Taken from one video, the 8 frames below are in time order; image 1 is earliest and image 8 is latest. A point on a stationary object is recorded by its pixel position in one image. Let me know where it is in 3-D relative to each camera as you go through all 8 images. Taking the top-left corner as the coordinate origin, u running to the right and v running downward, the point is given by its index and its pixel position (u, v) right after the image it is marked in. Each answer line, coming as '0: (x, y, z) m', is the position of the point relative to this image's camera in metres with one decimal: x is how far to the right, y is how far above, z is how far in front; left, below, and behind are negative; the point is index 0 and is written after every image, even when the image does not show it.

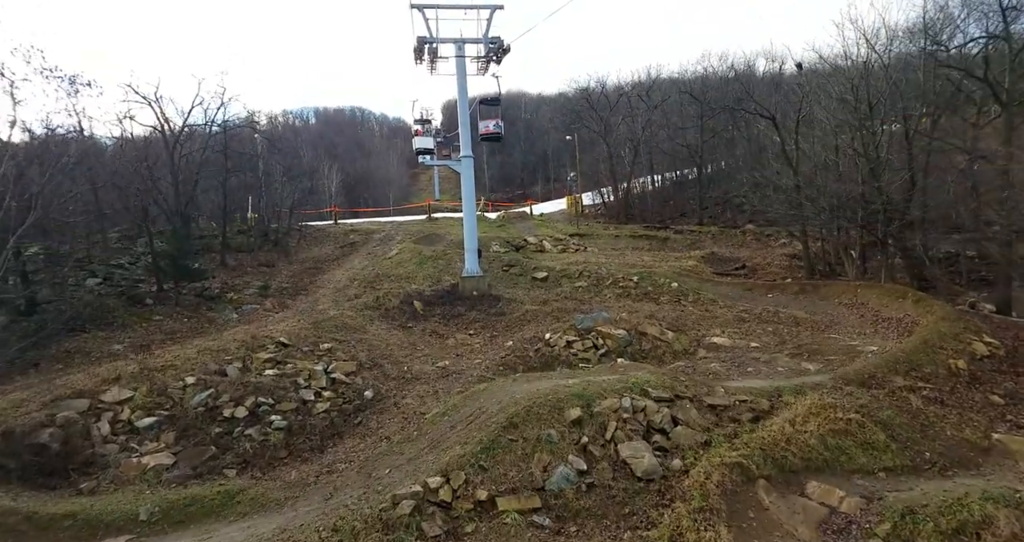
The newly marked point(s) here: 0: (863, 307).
0: (+7.4, -0.8, +13.4) m
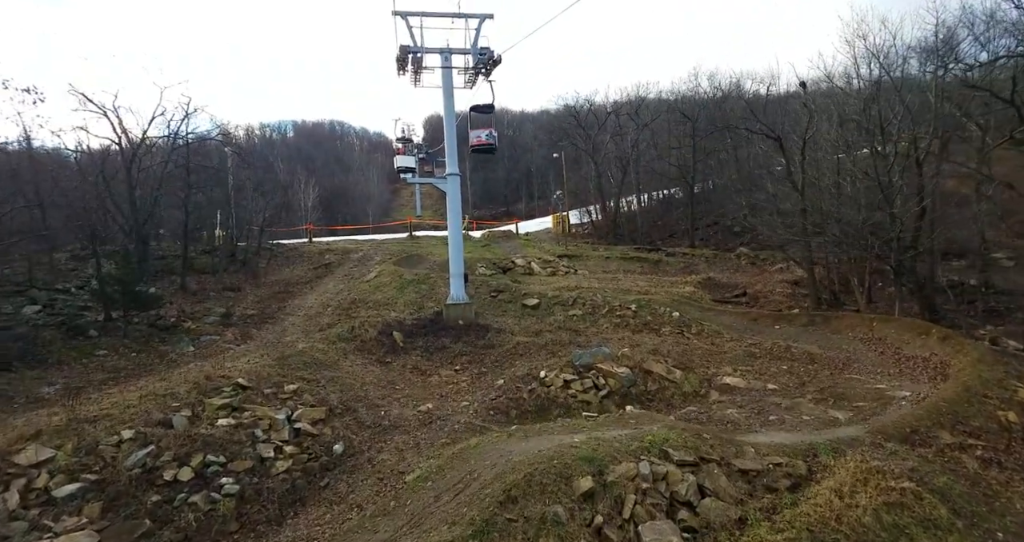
0: (+7.2, -1.4, +12.4) m
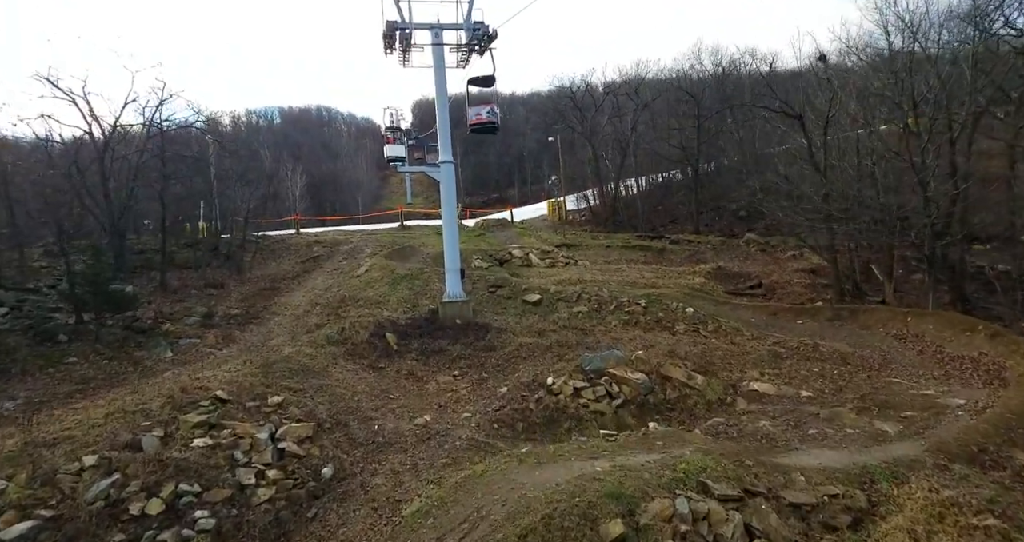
0: (+7.3, -1.3, +11.4) m
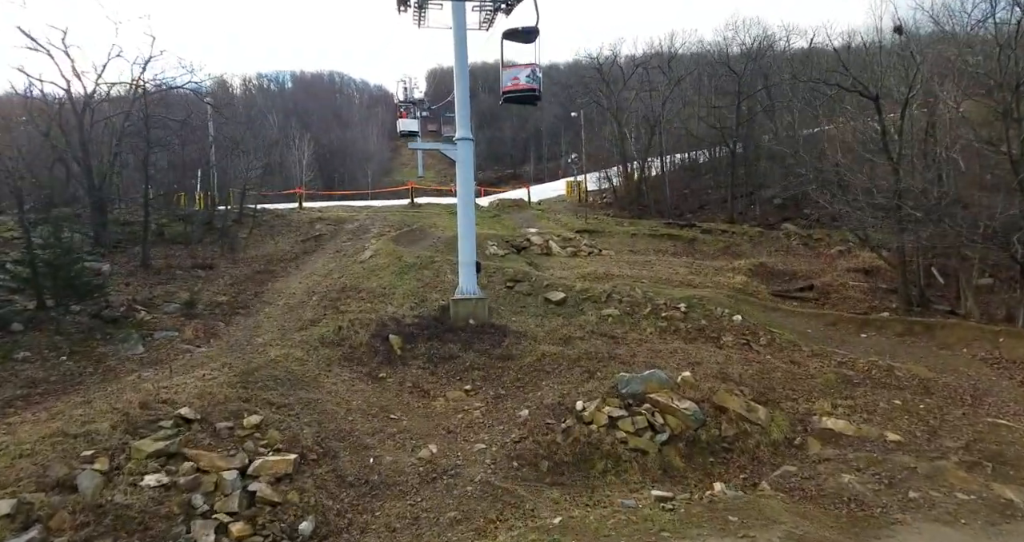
0: (+7.7, -1.5, +9.7) m
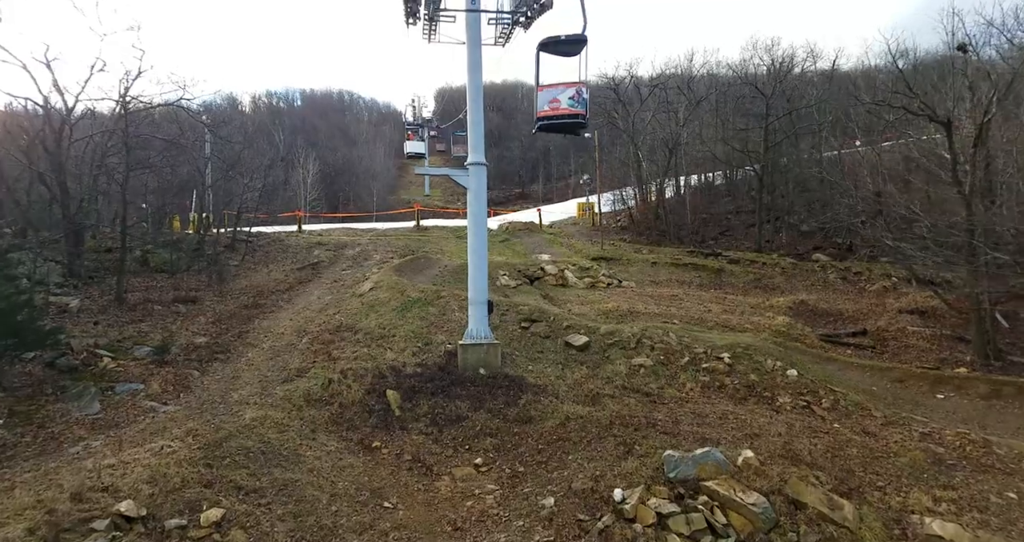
0: (+7.9, -2.2, +8.0) m
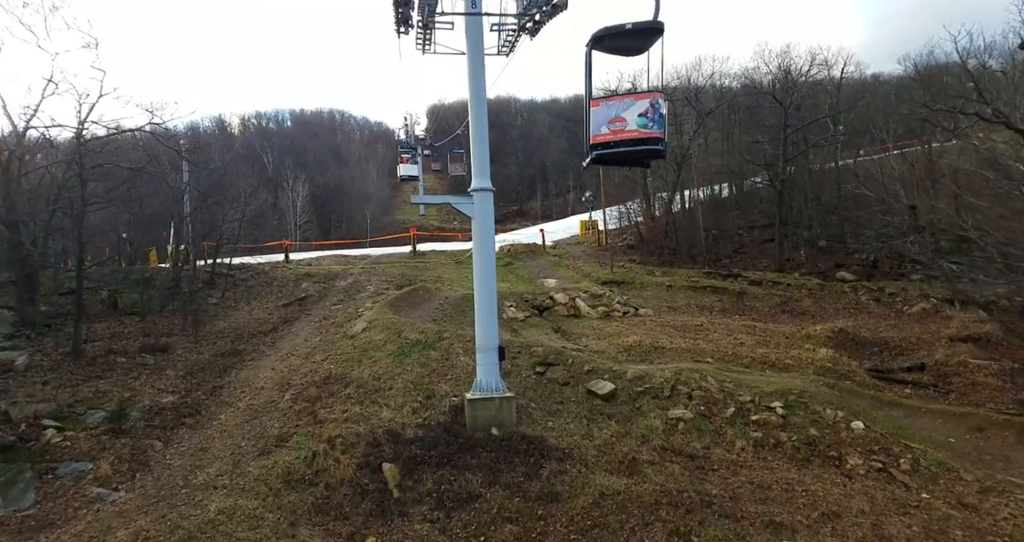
0: (+8.2, -2.5, +6.5) m
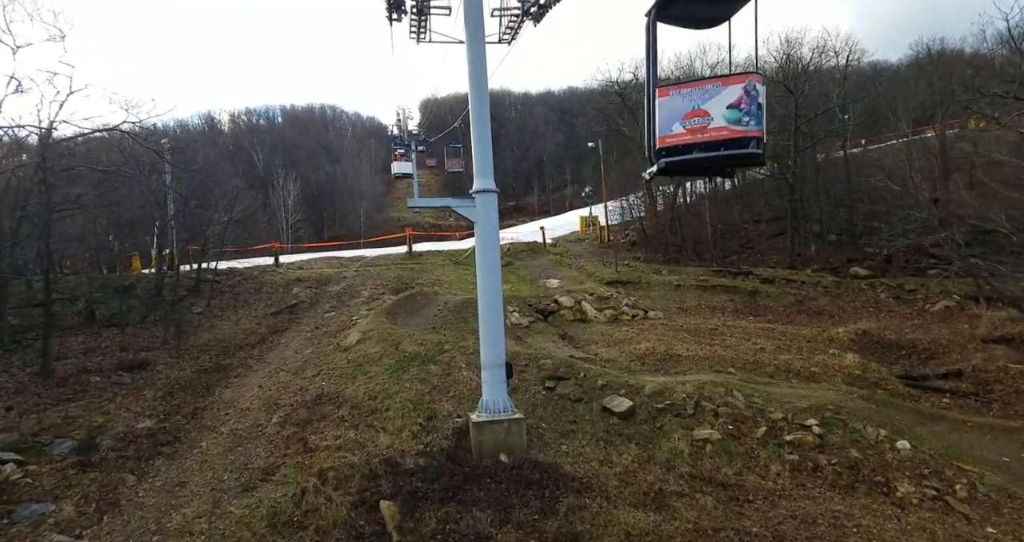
0: (+8.3, -2.6, +5.7) m
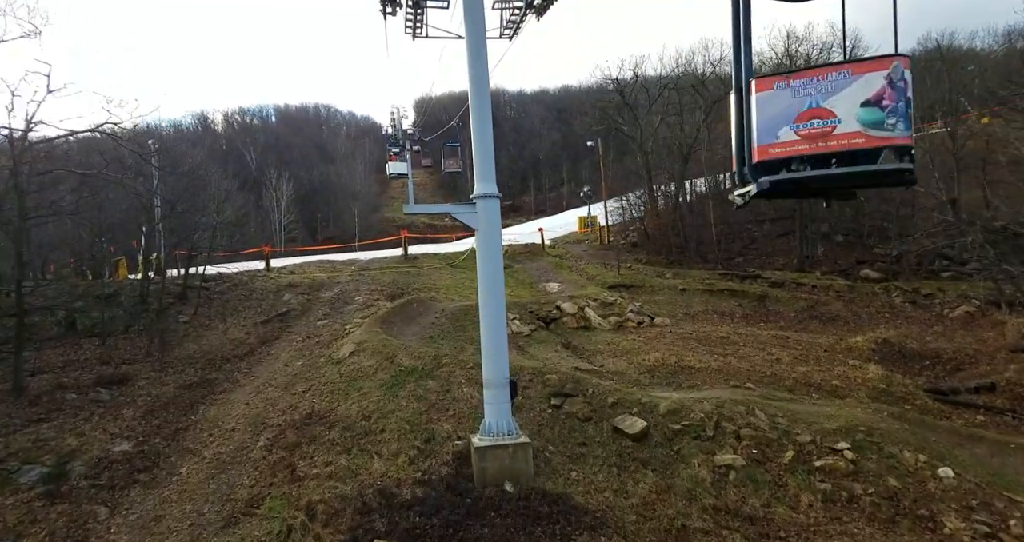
0: (+8.4, -2.7, +5.1) m
